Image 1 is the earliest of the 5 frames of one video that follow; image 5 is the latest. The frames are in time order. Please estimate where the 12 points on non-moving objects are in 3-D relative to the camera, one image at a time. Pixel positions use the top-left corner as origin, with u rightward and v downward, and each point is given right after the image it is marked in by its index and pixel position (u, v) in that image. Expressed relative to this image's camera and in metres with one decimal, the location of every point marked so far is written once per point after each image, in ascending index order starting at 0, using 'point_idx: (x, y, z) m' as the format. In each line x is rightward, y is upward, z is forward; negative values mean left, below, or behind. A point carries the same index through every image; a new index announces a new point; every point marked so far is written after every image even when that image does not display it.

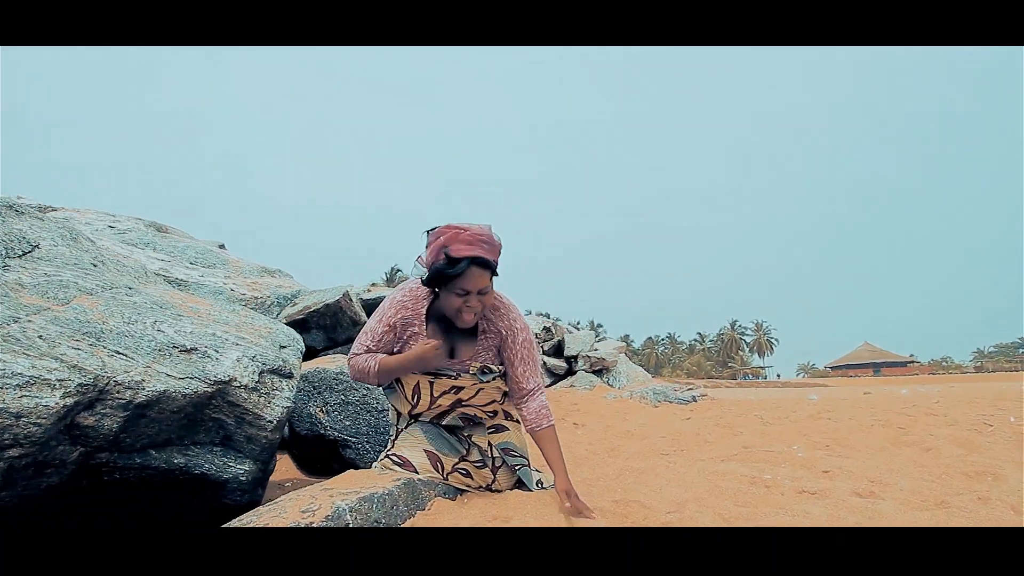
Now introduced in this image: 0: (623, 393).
0: (+1.2, -1.2, +6.8) m
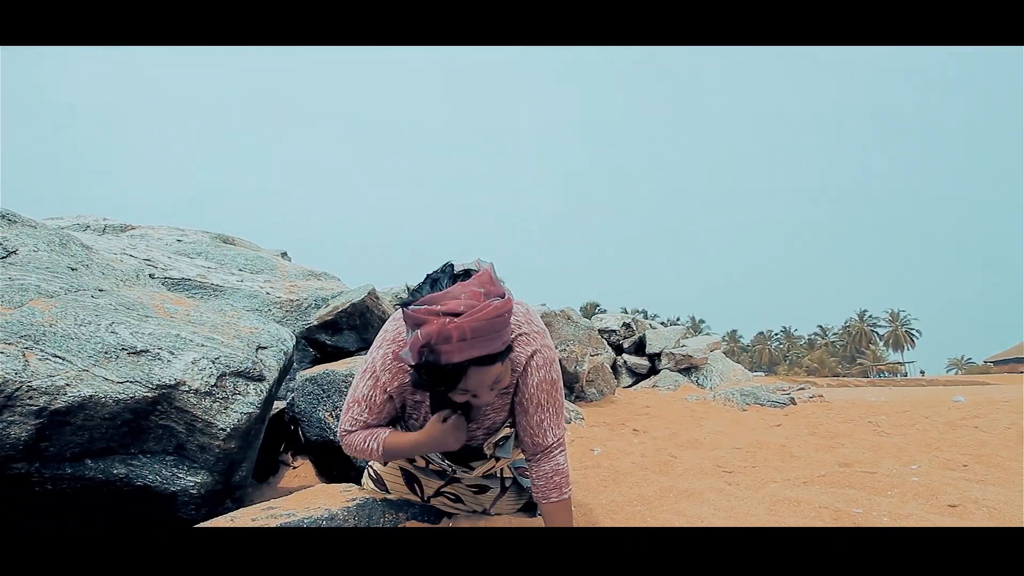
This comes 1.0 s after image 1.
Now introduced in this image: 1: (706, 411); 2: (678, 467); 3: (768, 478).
0: (+1.9, -1.0, +6.0) m
1: (+1.7, -1.1, +5.4) m
2: (+1.1, -1.2, +3.9) m
3: (+1.6, -1.2, +3.8) m
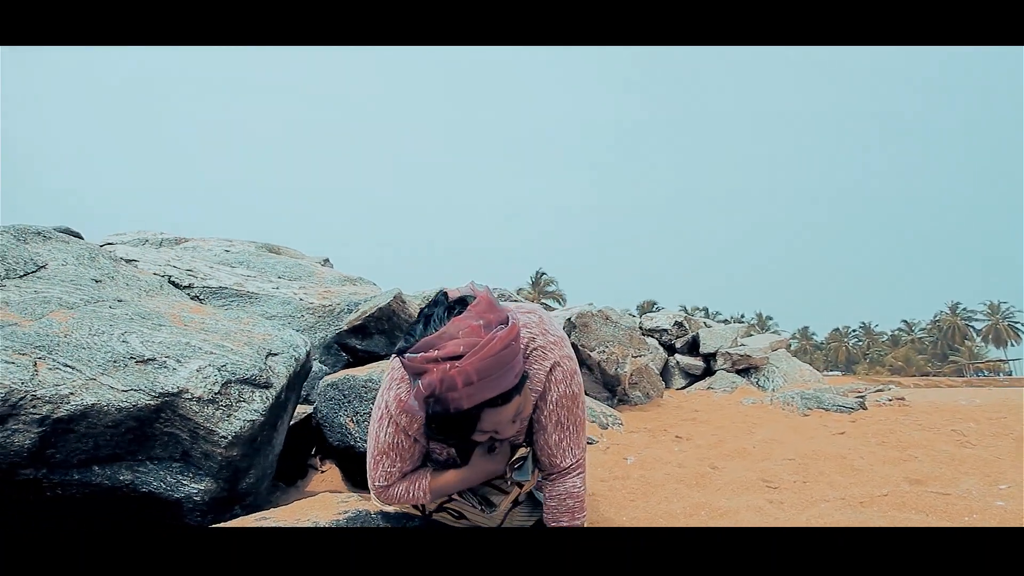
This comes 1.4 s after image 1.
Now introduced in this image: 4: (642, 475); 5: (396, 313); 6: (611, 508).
0: (+2.3, -1.0, +5.6) m
1: (+2.0, -1.1, +5.0) m
2: (+1.2, -1.1, +3.6) m
3: (+1.7, -1.2, +3.4) m
4: (+0.8, -1.1, +3.7) m
5: (-0.8, -0.2, +4.3) m
6: (+0.5, -1.1, +3.1) m
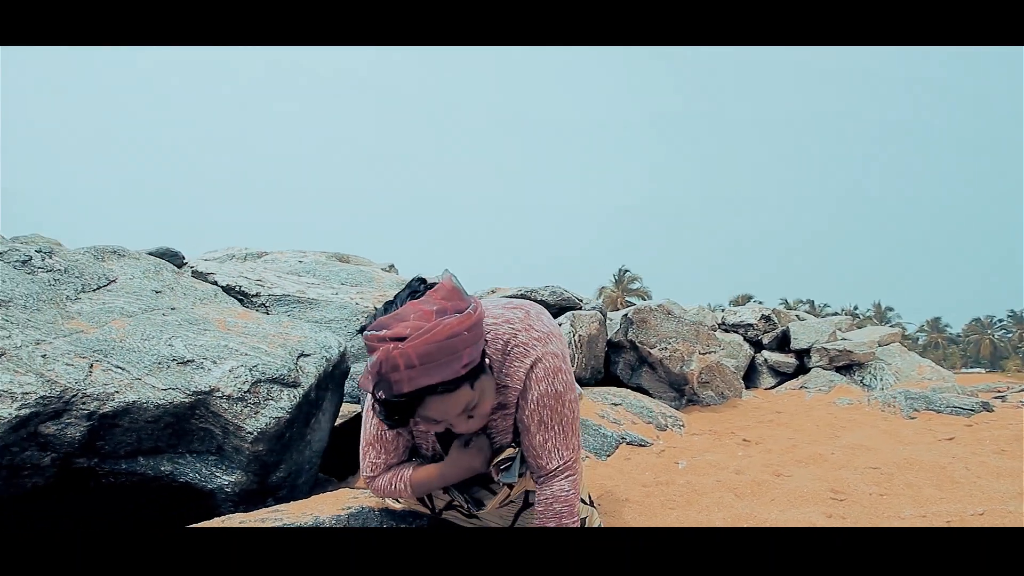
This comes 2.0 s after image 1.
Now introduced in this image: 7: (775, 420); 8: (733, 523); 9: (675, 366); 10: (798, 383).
0: (+2.9, -0.9, +5.0) m
1: (+2.5, -1.0, +4.5) m
2: (+1.4, -1.1, +3.3) m
3: (+1.9, -1.1, +3.0) m
4: (+1.0, -1.1, +3.4) m
5: (-0.5, -0.2, +4.4) m
6: (+0.6, -1.1, +3.0) m
7: (+1.9, -1.0, +4.5) m
8: (+1.0, -1.1, +2.9) m
9: (+1.2, -0.6, +4.6) m
10: (+2.5, -0.8, +5.4) m
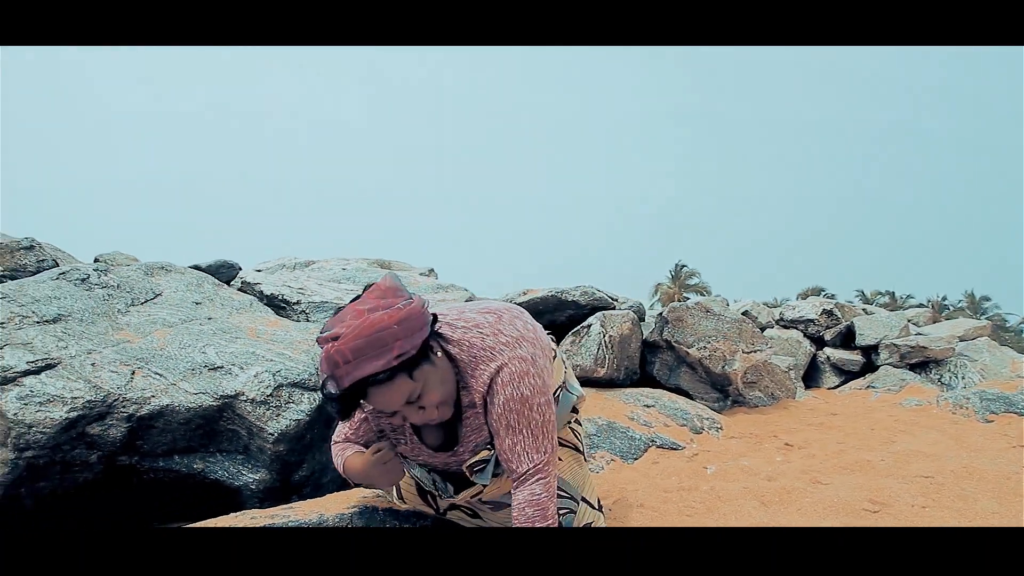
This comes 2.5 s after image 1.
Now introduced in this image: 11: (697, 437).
0: (+3.2, -0.8, +4.5) m
1: (+2.7, -0.9, +4.1) m
2: (+1.5, -1.1, +3.1) m
3: (+1.9, -1.0, +2.7) m
4: (+1.1, -1.1, +3.3) m
5: (-0.2, -0.2, +4.4) m
6: (+0.7, -1.1, +2.9) m
7: (+2.2, -0.9, +4.2) m
8: (+1.0, -1.1, +2.7) m
9: (+1.5, -0.6, +4.4) m
10: (+2.9, -0.8, +5.0) m
11: (+1.2, -1.0, +3.9) m
